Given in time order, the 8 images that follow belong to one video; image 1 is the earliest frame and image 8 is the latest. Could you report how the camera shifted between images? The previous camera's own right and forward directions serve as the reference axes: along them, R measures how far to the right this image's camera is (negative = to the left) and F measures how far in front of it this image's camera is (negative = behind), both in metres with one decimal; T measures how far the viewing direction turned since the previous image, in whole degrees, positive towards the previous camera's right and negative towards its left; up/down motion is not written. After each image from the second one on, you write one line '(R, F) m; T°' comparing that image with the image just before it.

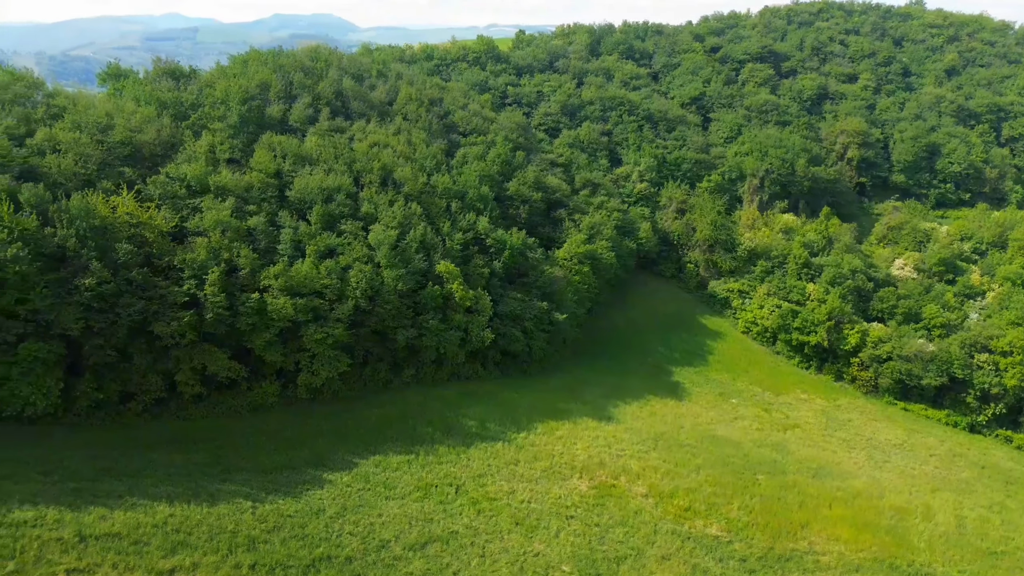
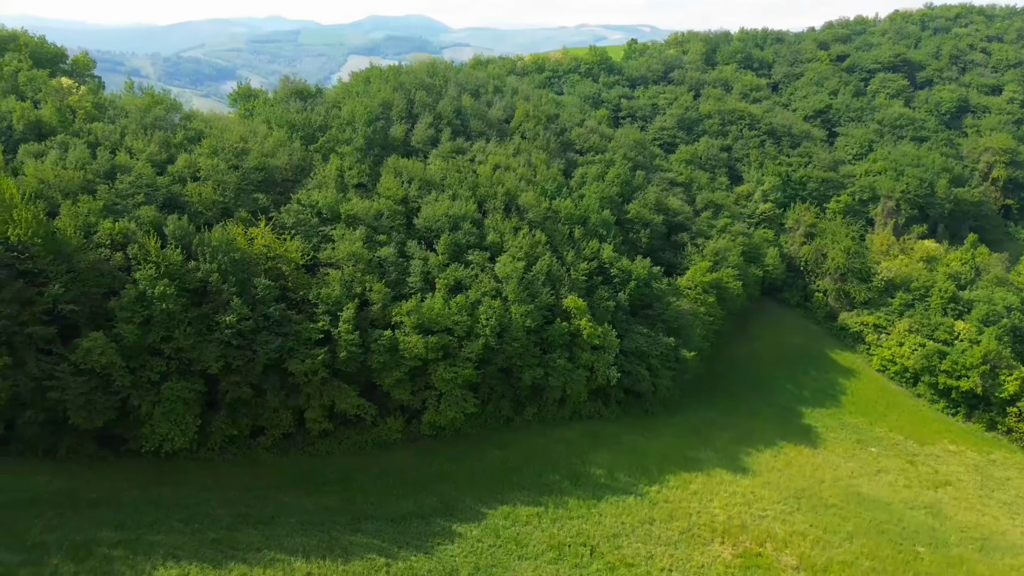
(-4.0, +3.0) m; -7°
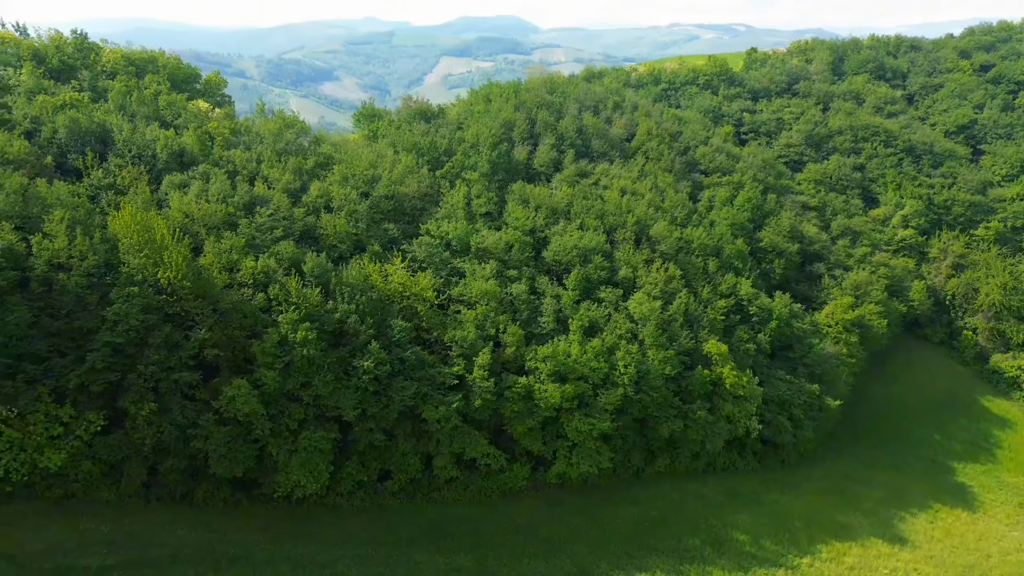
(-4.0, +3.0) m; -7°
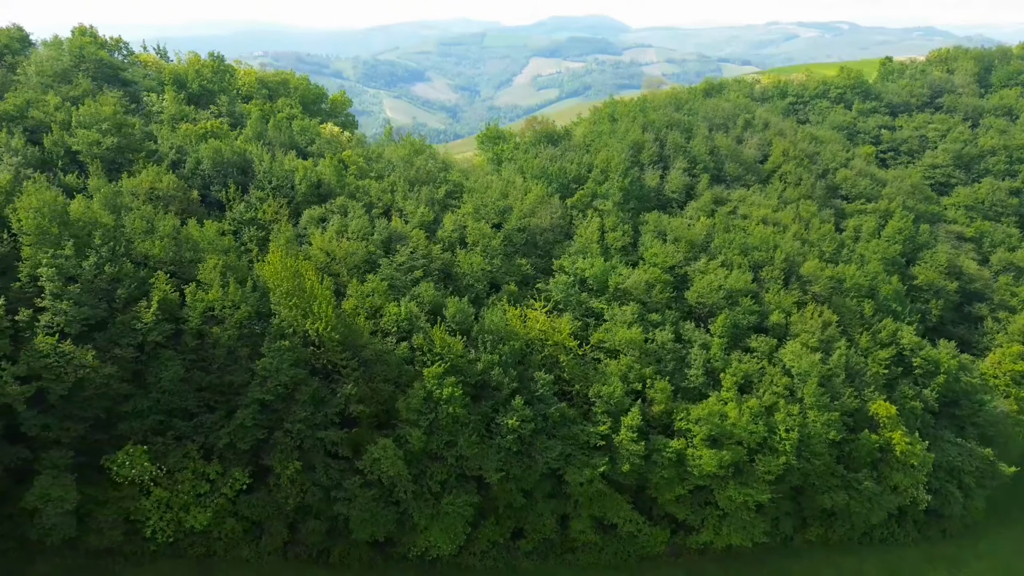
(-4.1, +3.0) m; -7°
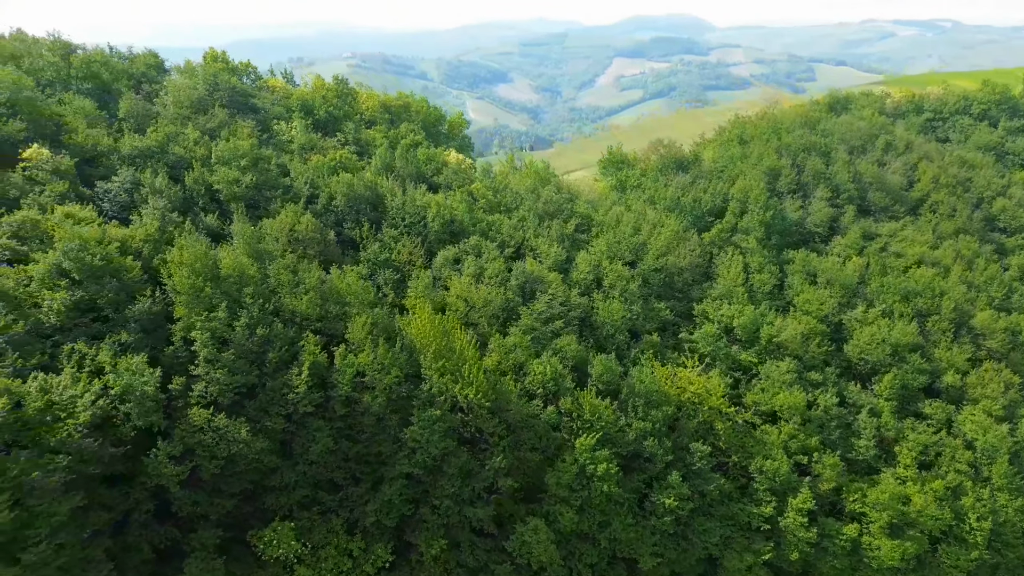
(-4.0, +3.0) m; -6°
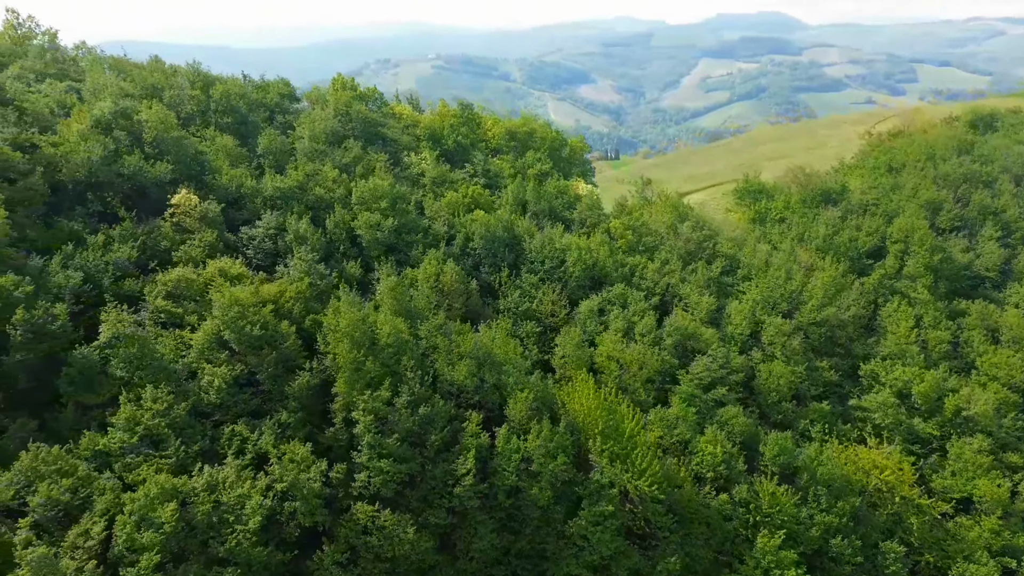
(-4.0, +2.9) m; -6°
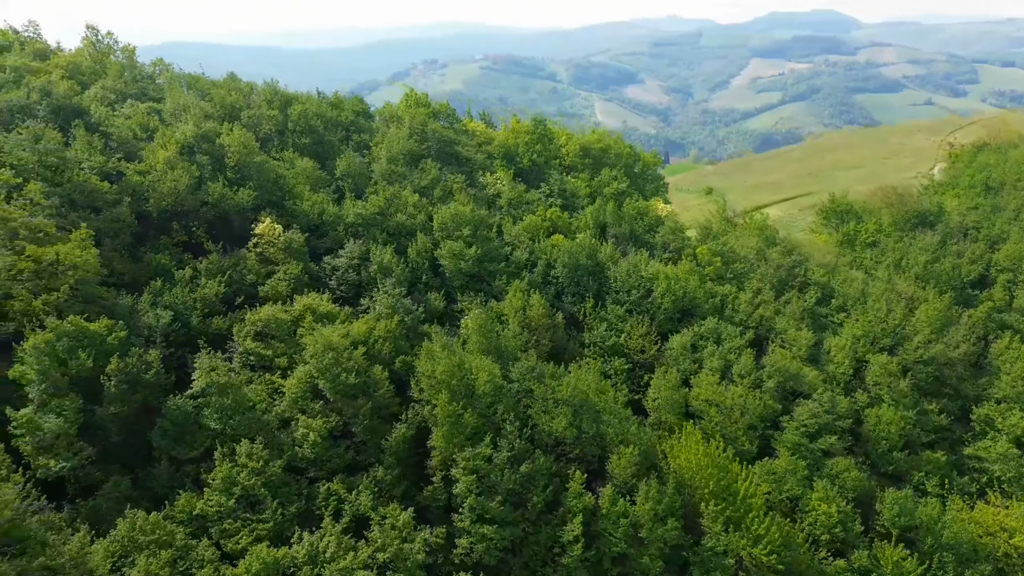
(-2.2, +1.7) m; -3°
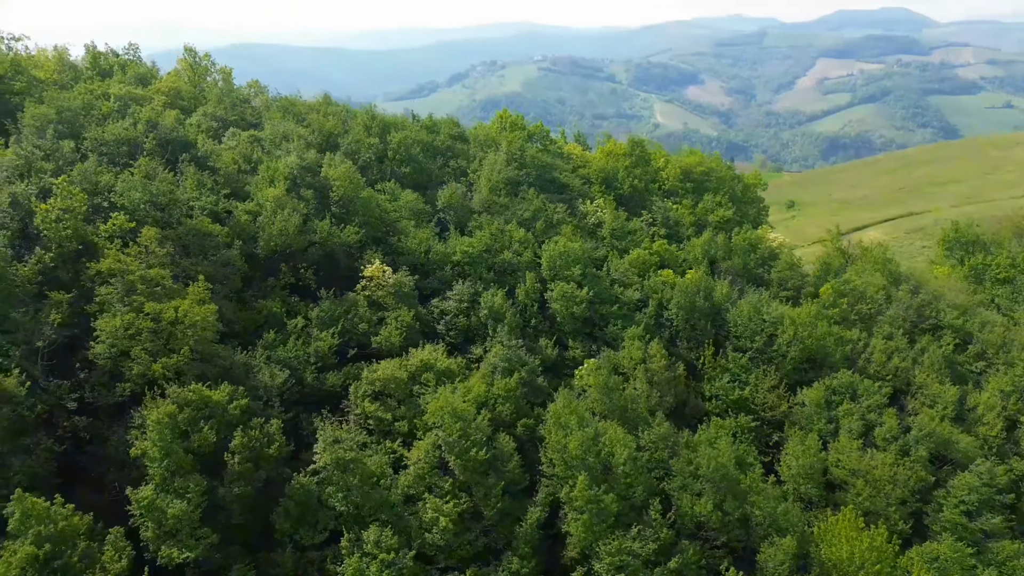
(-2.9, +2.2) m; -4°
